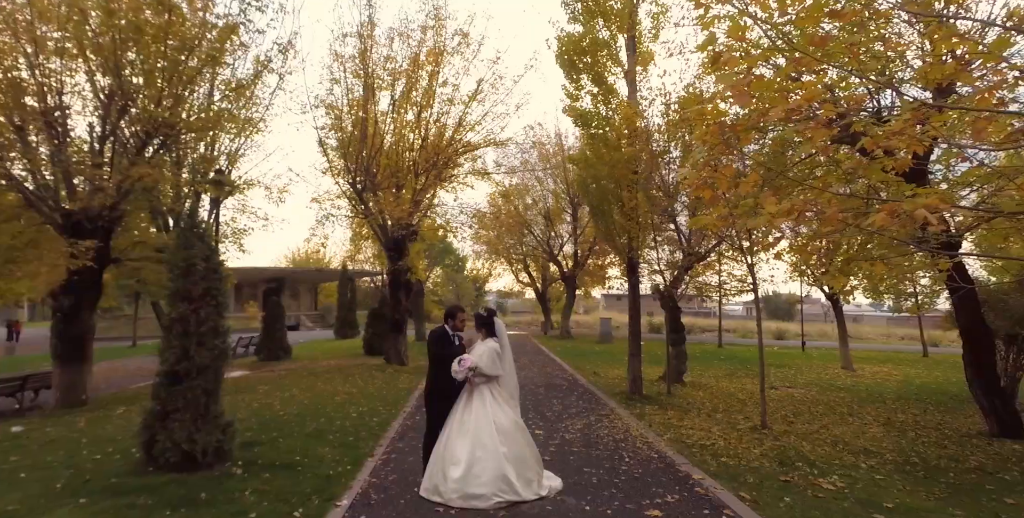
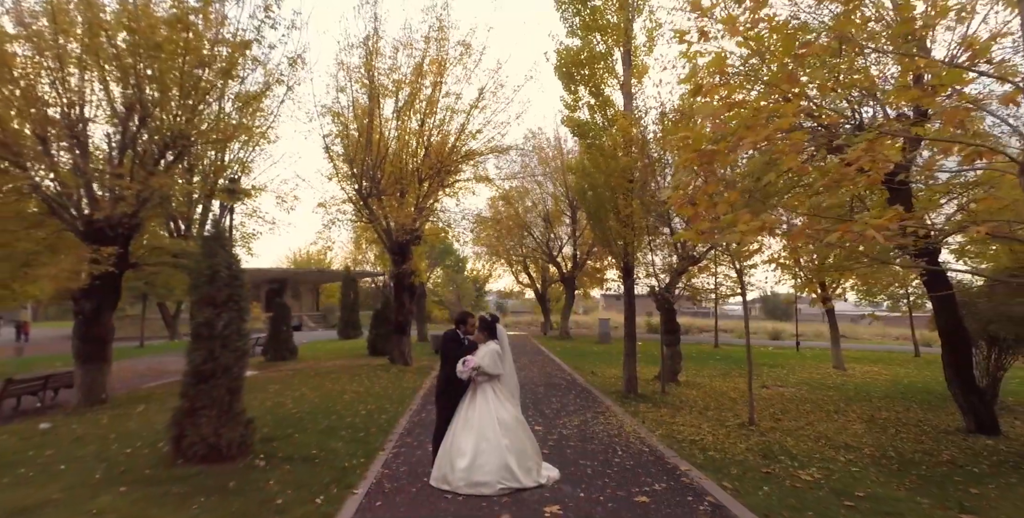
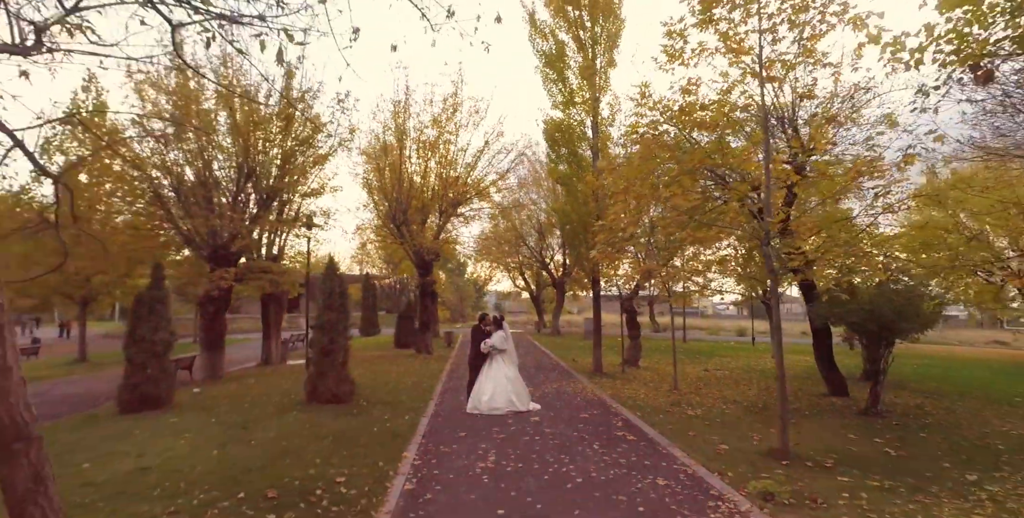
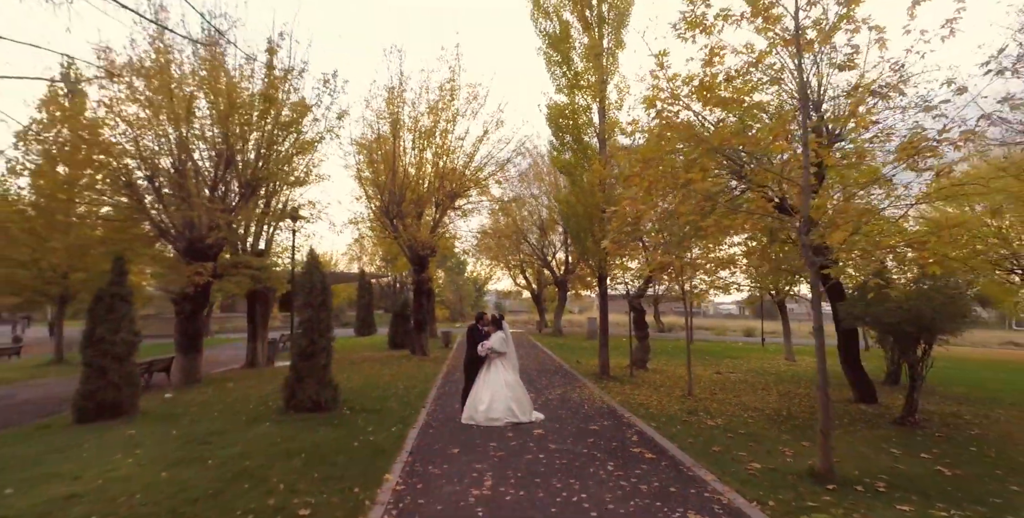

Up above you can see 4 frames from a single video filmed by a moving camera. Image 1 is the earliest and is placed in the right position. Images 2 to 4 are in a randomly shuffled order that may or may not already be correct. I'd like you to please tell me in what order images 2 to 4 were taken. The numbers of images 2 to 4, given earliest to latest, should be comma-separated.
2, 4, 3
